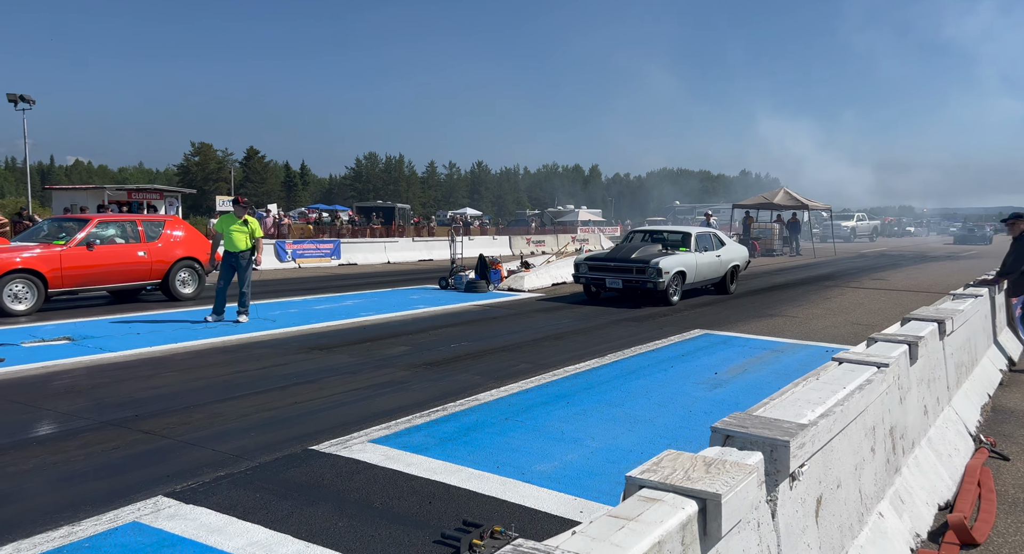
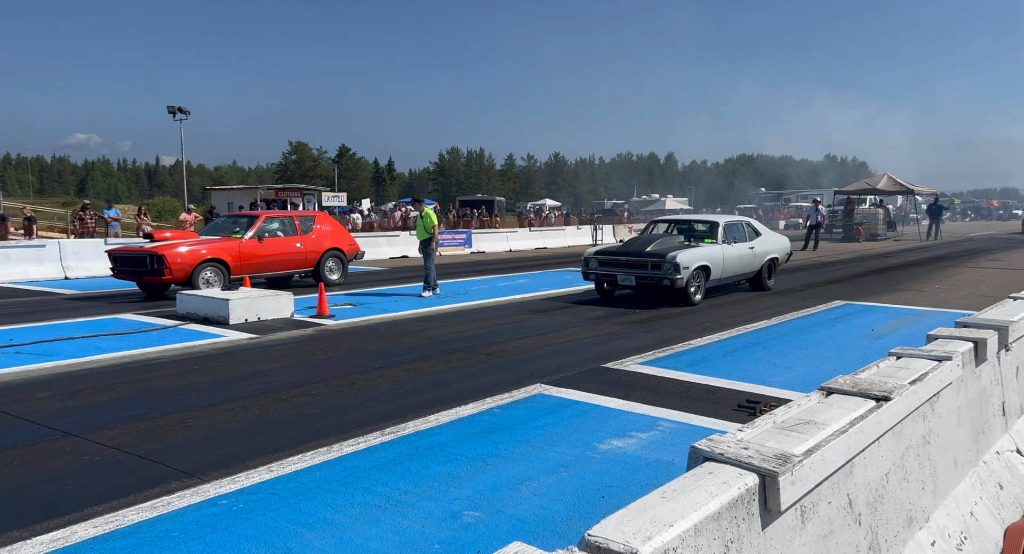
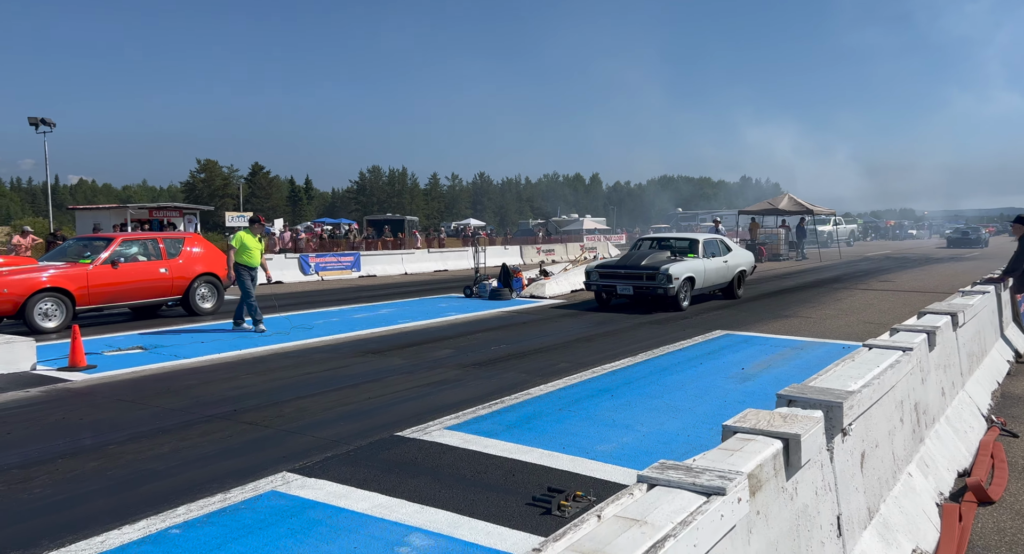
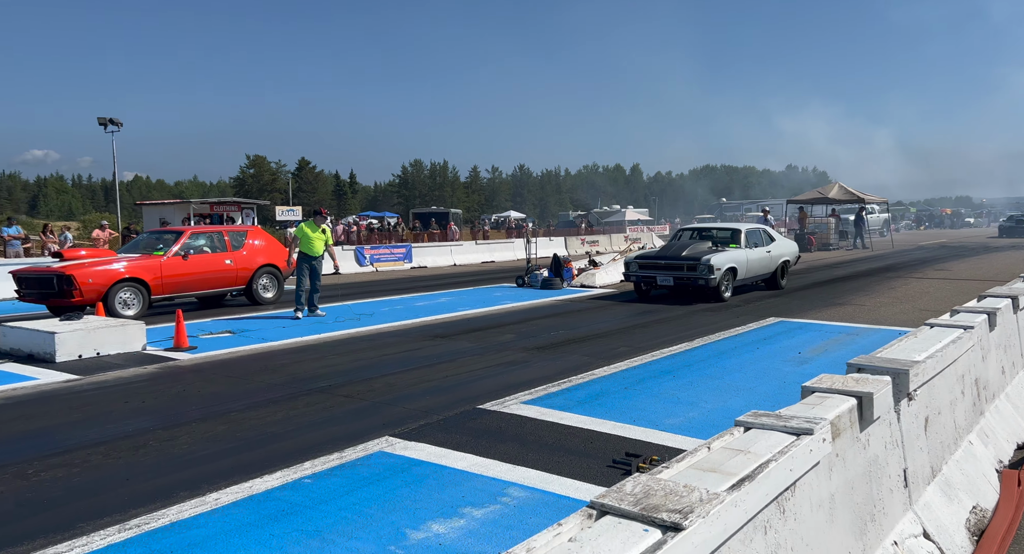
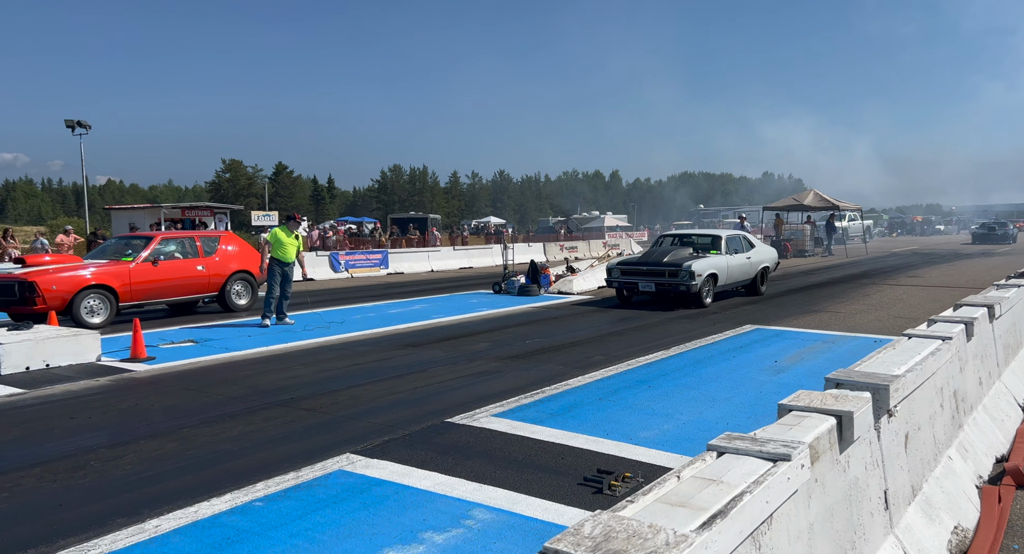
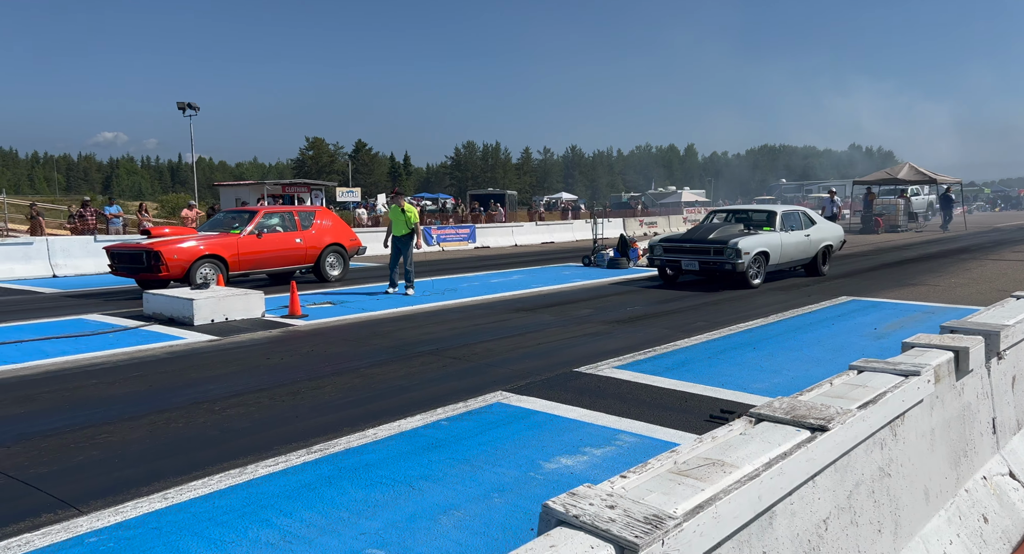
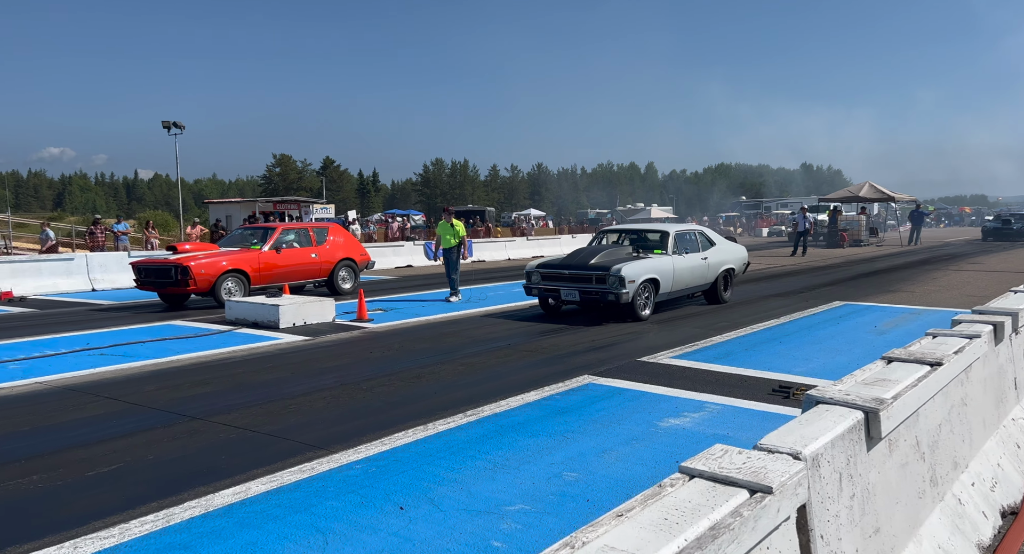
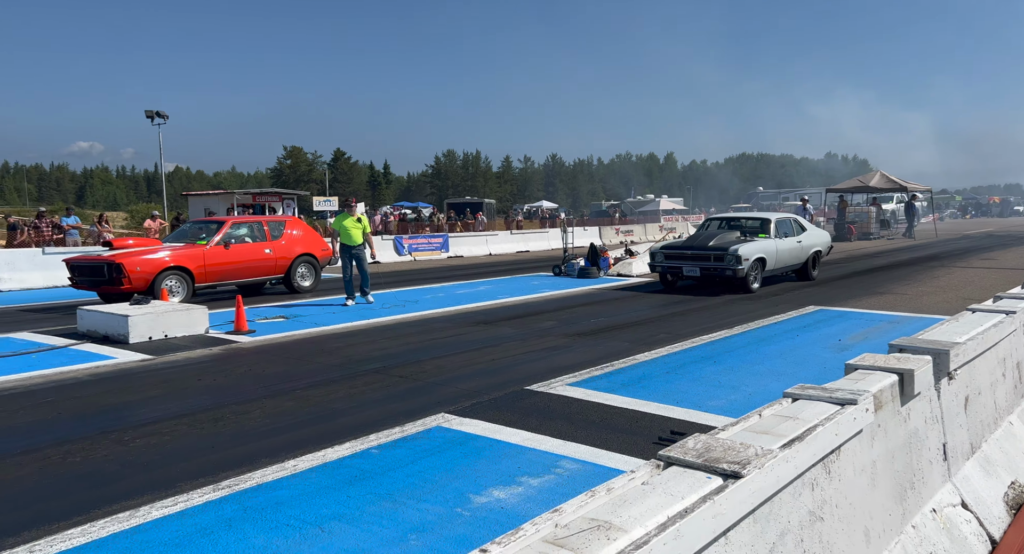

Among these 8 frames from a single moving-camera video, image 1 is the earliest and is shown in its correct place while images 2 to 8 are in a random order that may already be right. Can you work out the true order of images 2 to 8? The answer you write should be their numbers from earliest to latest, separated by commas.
3, 5, 4, 8, 6, 2, 7
